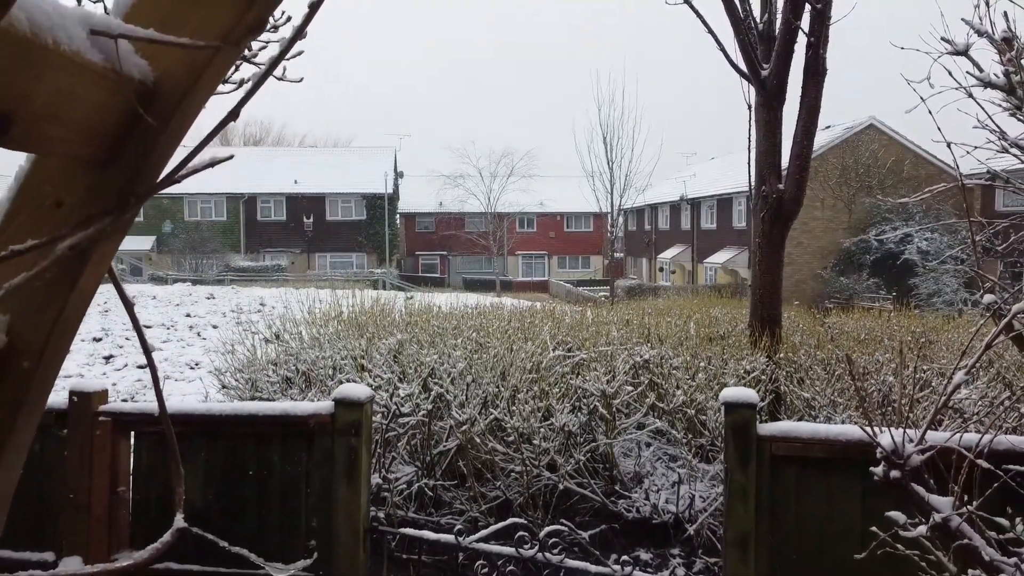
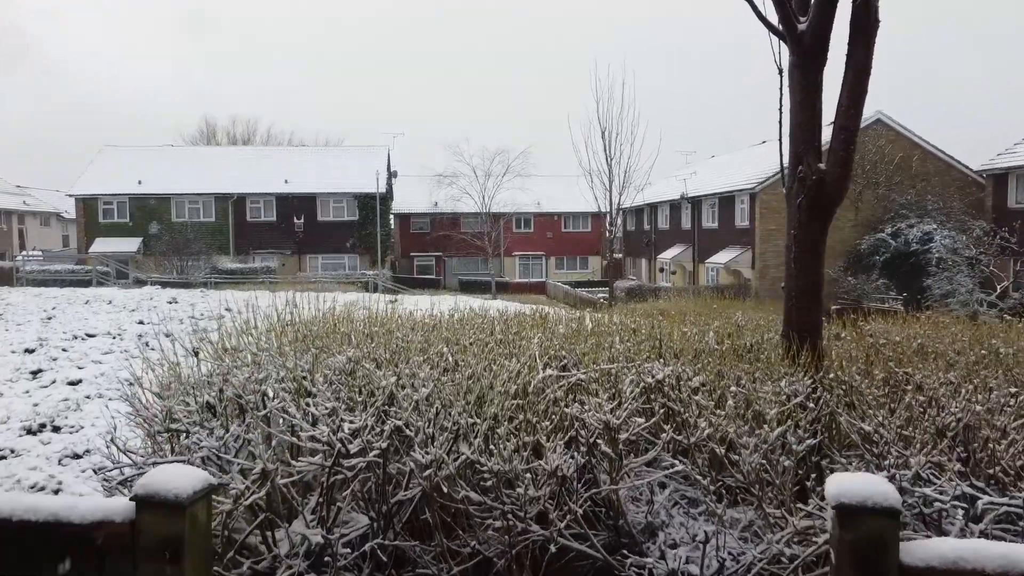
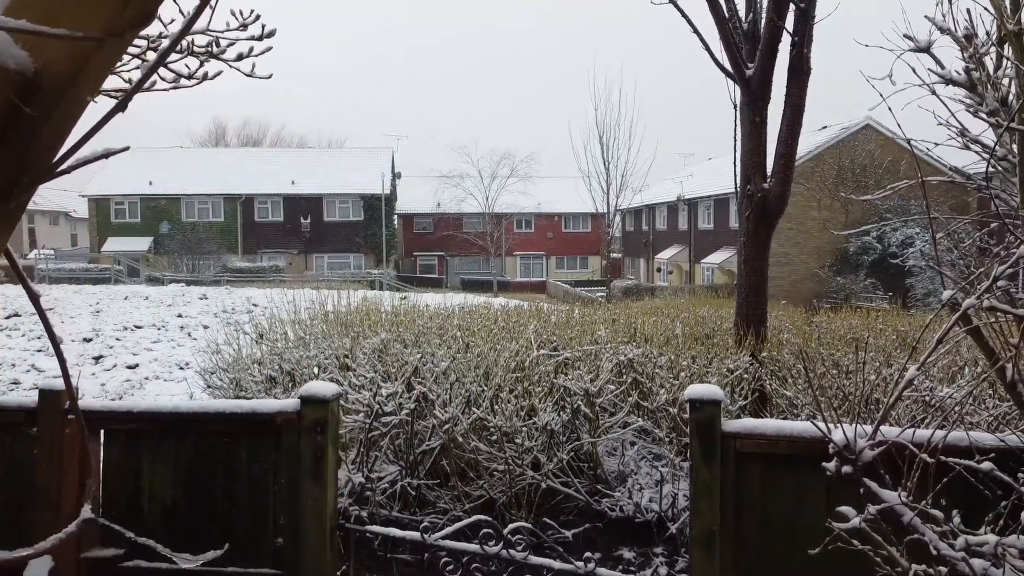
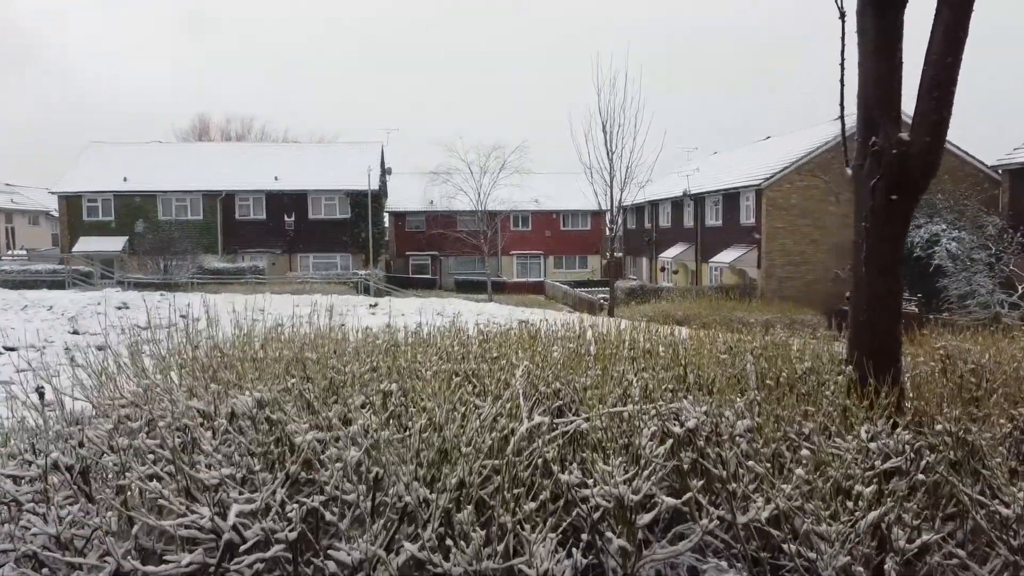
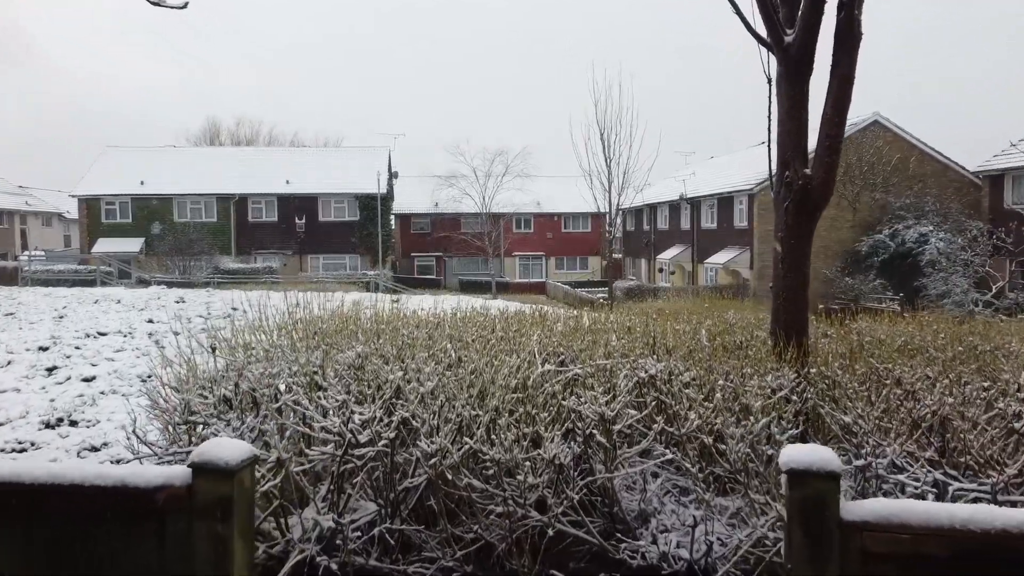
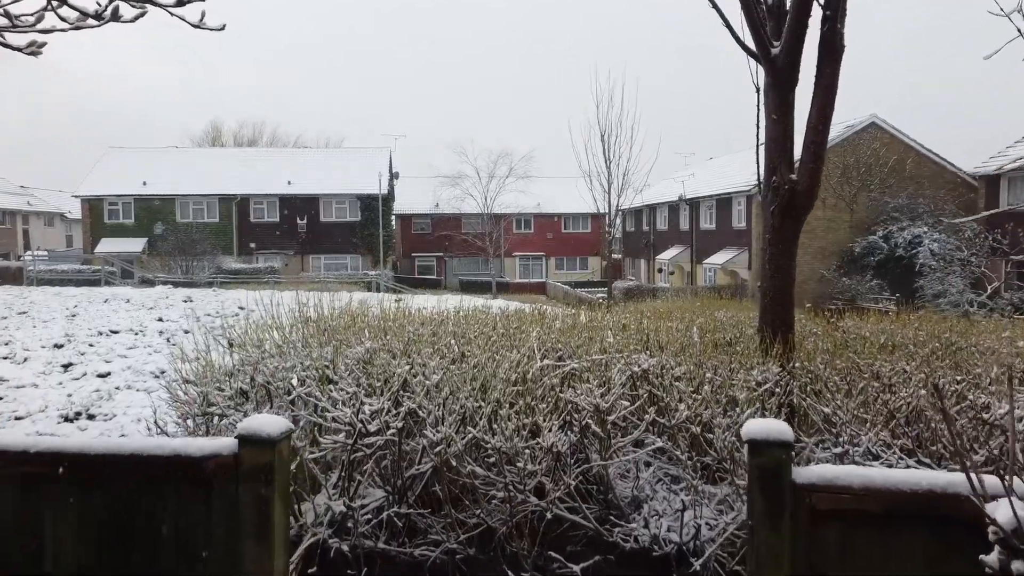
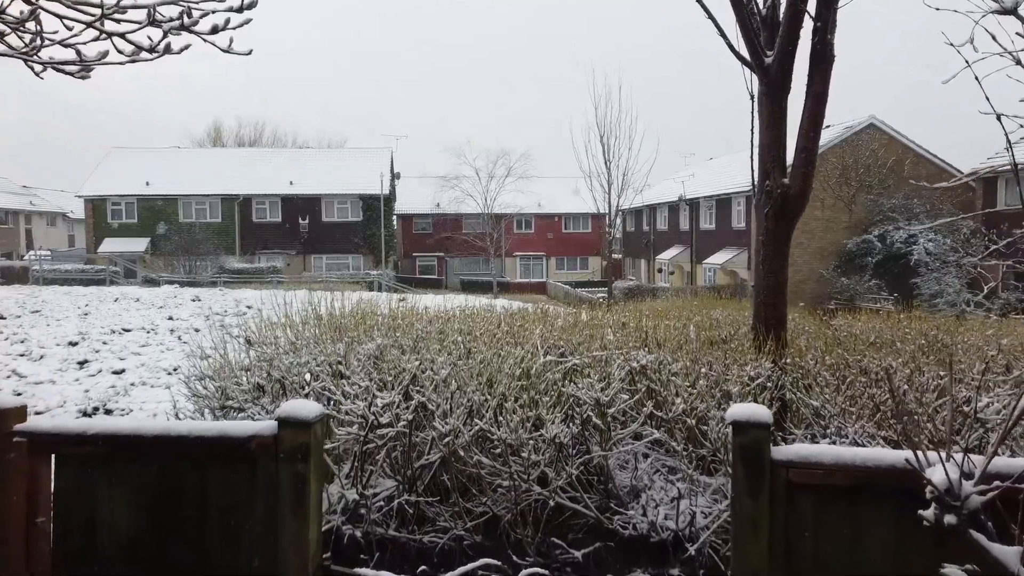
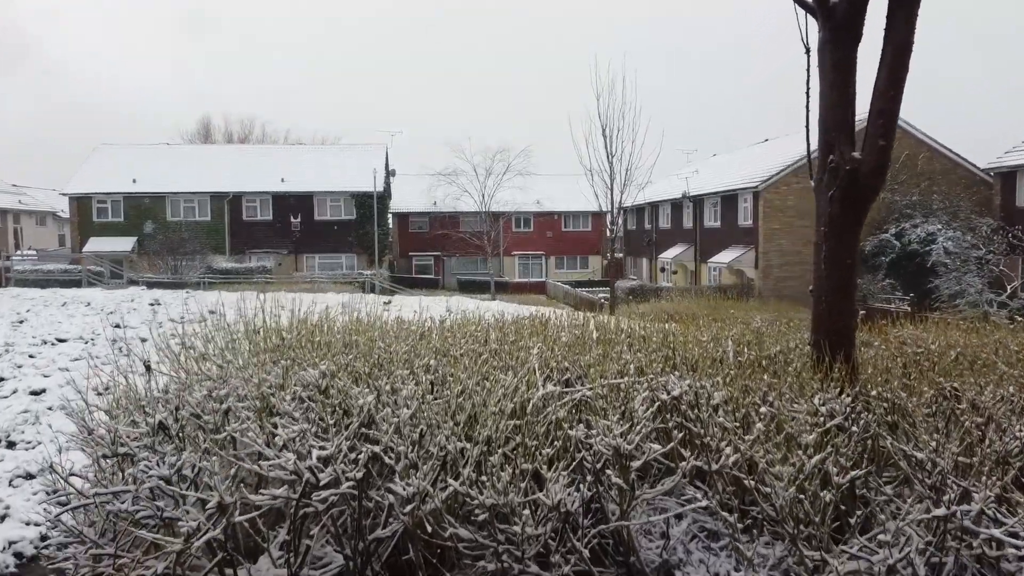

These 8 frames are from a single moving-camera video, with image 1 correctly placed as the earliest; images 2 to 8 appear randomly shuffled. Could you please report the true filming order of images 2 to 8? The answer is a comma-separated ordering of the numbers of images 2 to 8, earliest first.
3, 7, 6, 5, 2, 8, 4
